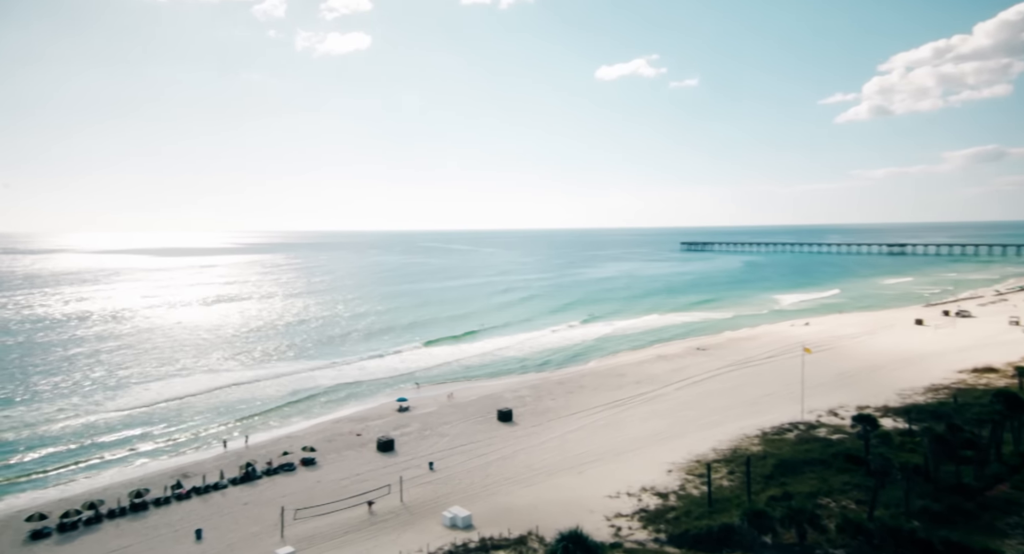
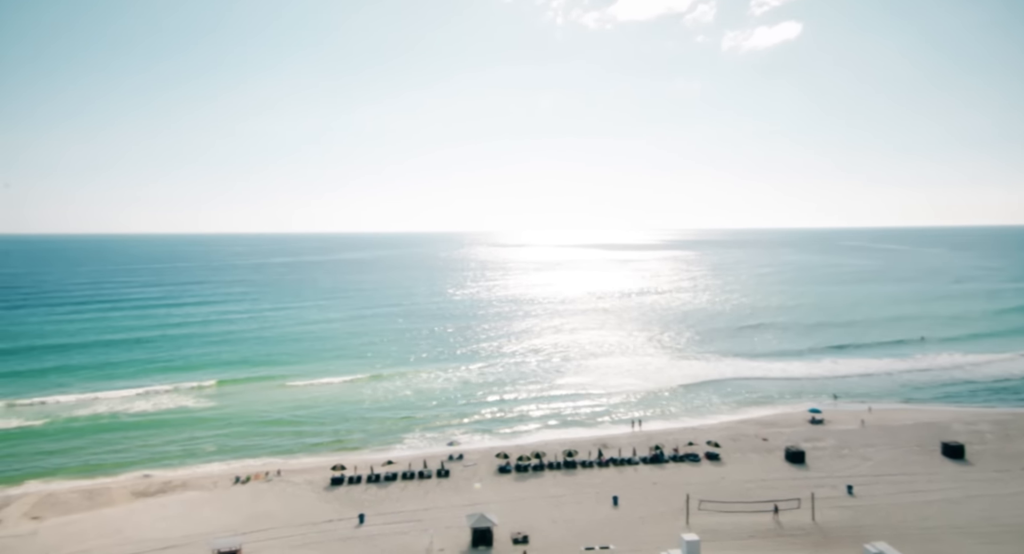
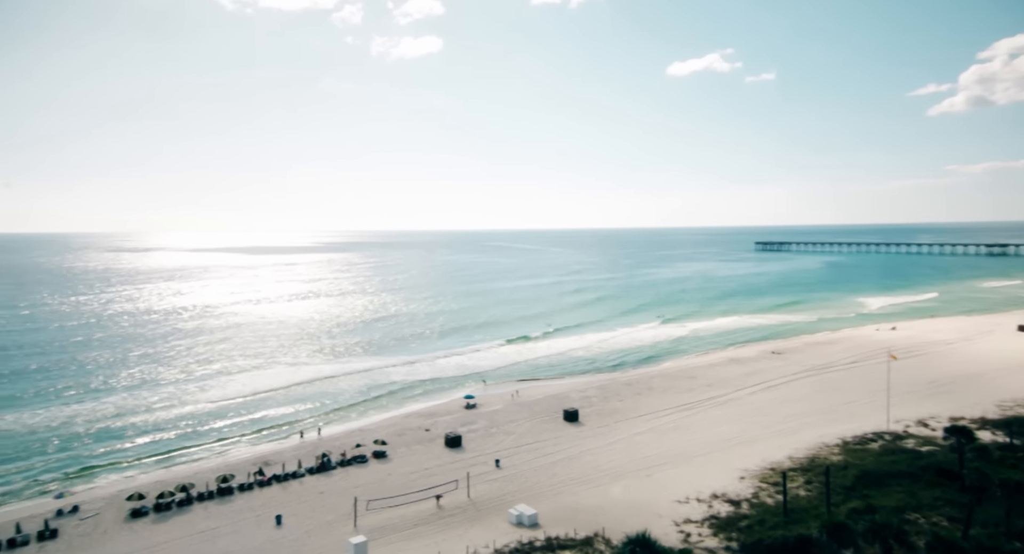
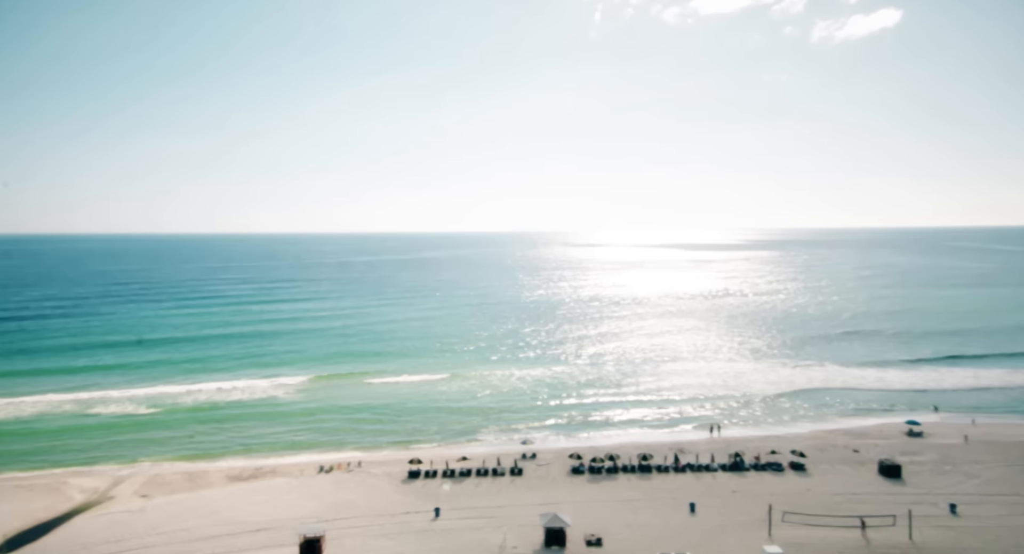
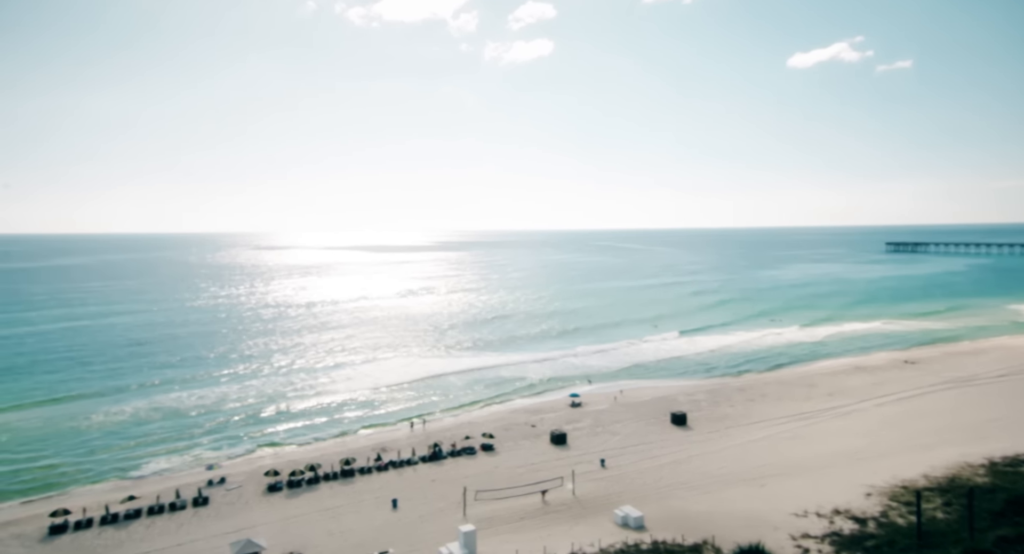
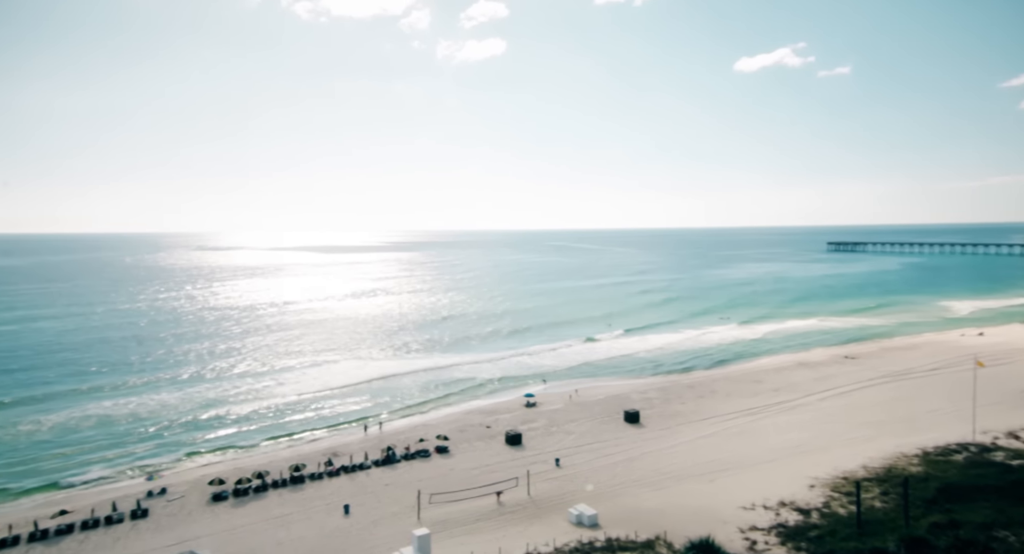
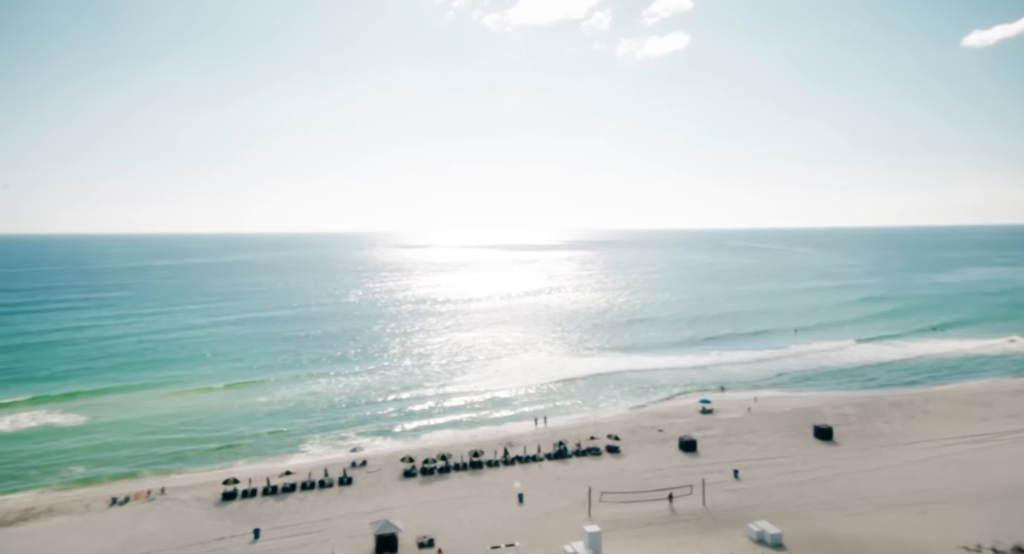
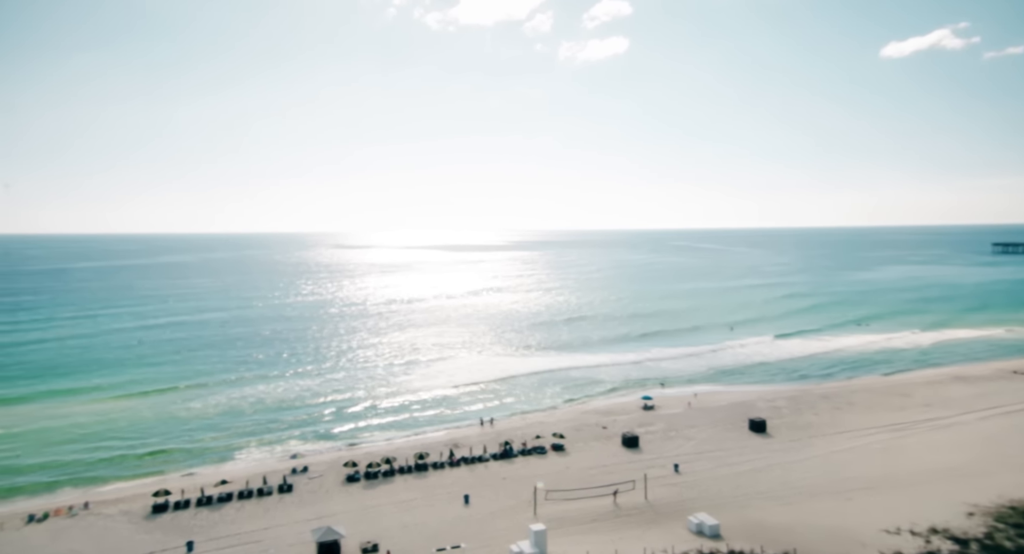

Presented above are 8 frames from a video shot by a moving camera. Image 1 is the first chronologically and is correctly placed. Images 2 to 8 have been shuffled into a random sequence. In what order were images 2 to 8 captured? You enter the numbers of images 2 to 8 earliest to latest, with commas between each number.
3, 6, 5, 8, 7, 2, 4
